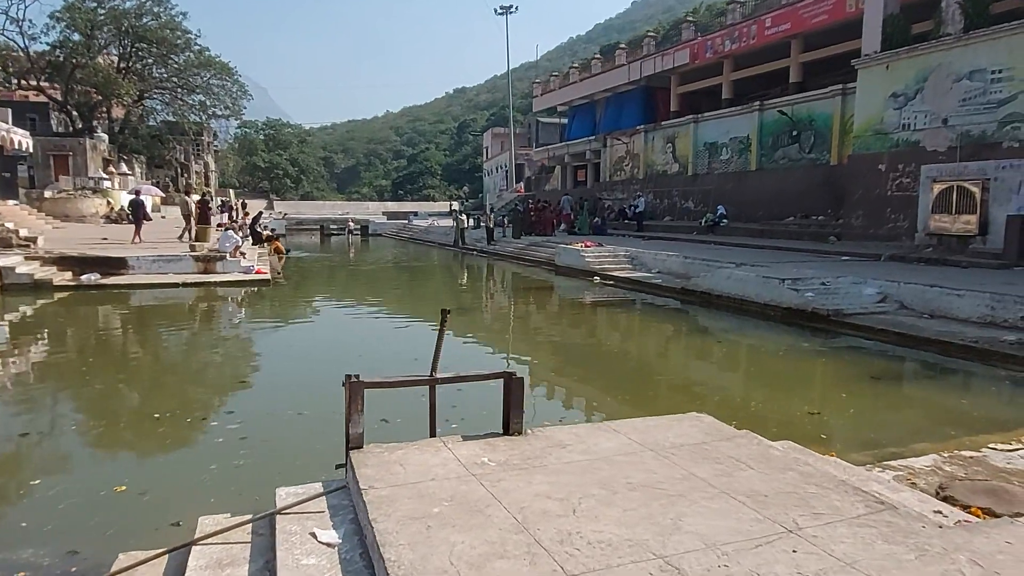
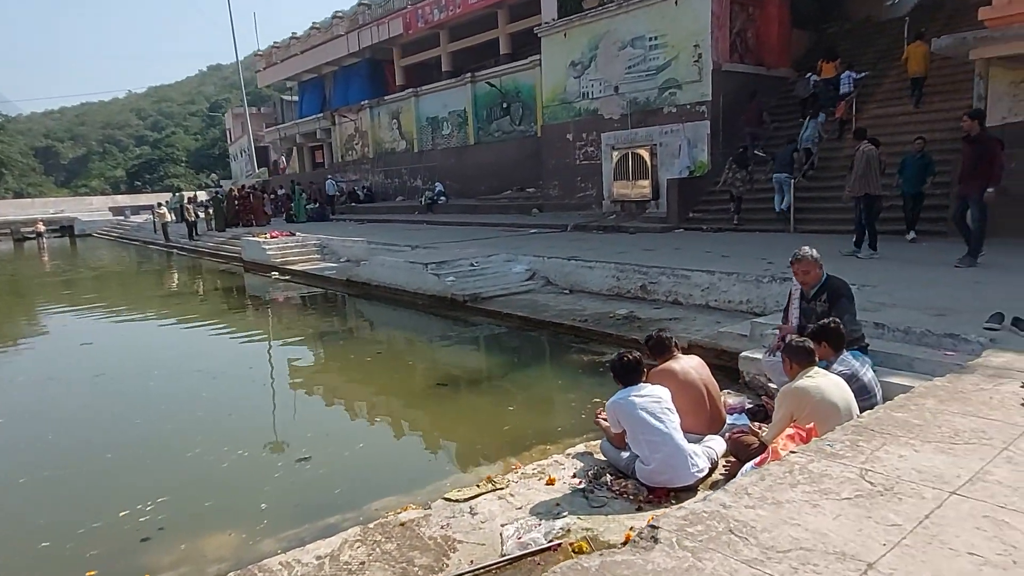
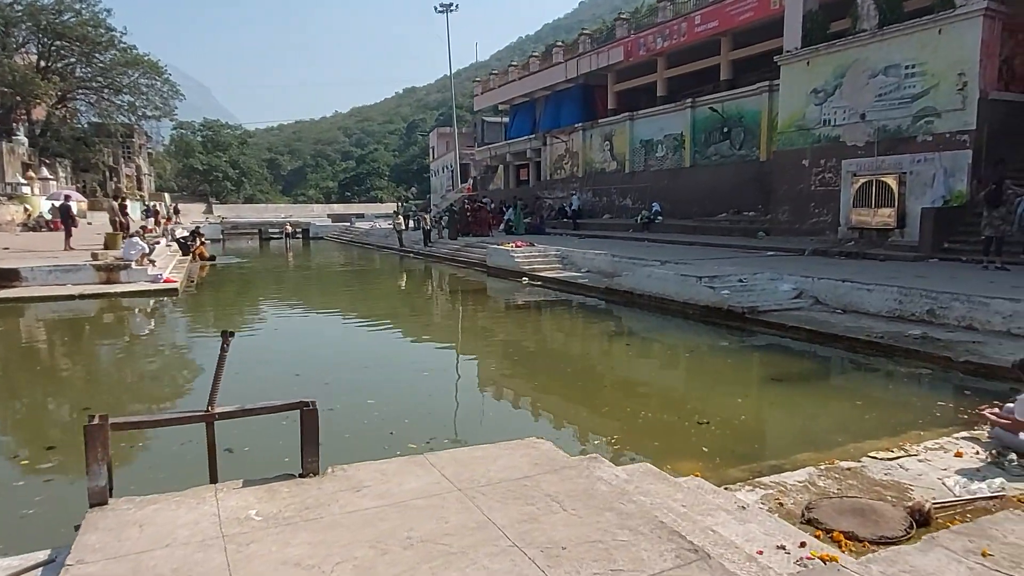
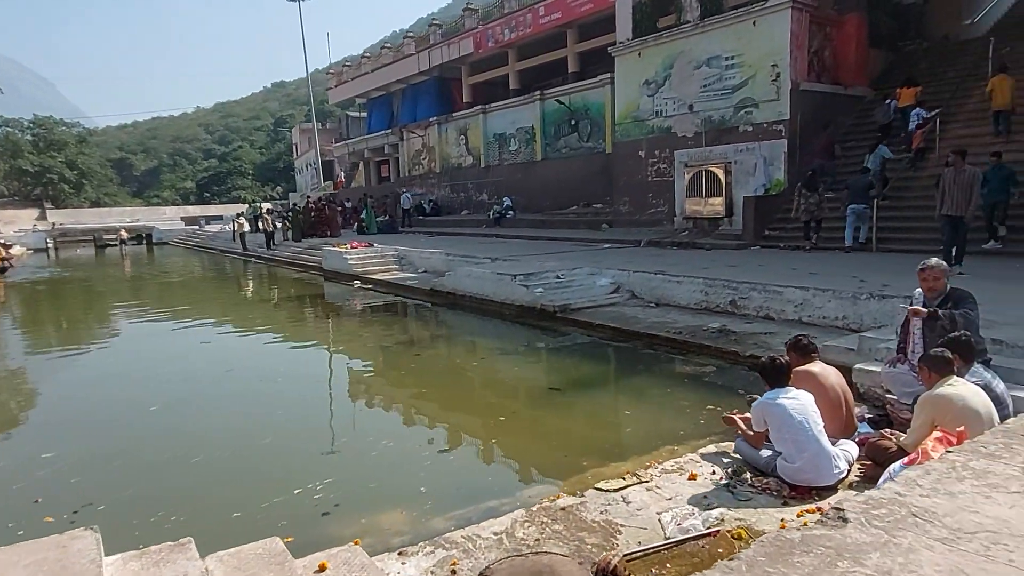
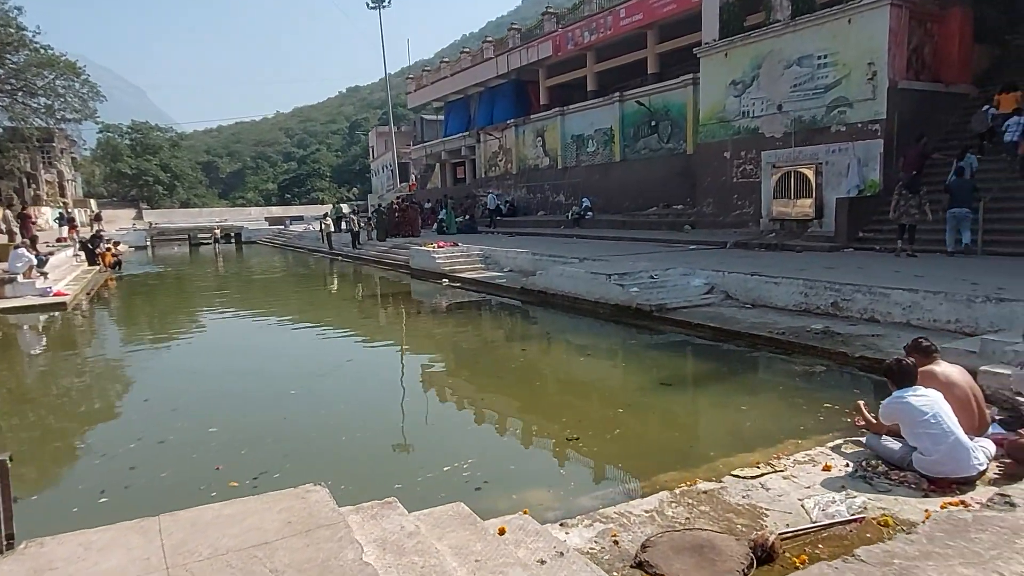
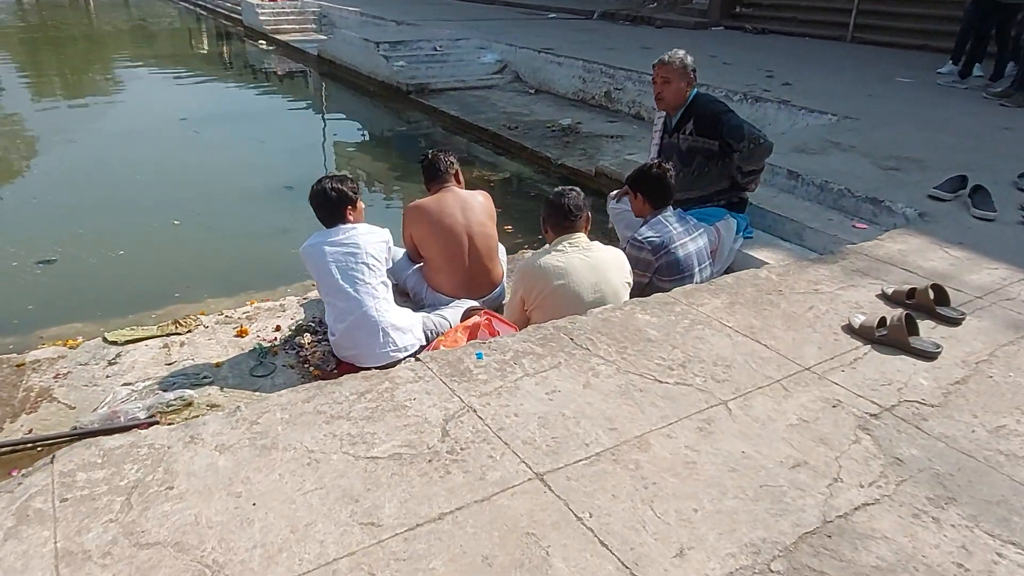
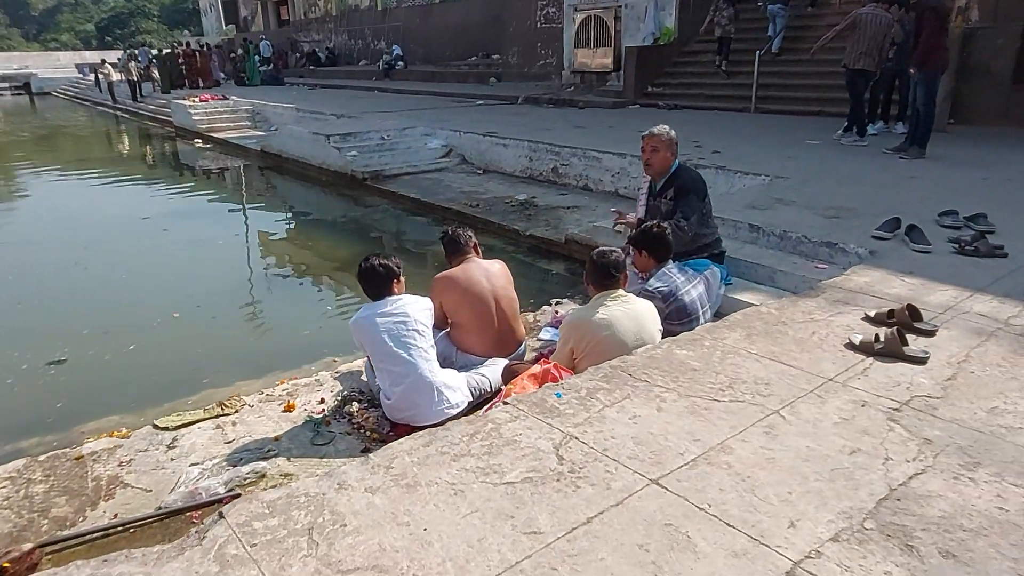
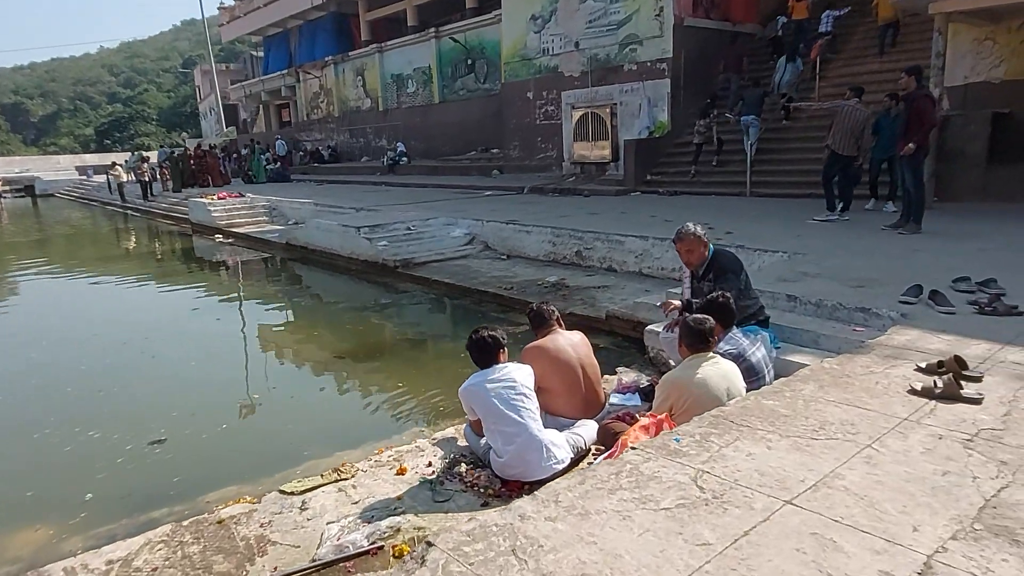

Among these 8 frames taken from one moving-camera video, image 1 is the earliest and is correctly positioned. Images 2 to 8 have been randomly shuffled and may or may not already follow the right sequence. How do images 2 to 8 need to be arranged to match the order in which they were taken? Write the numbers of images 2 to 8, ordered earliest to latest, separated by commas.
3, 5, 4, 2, 8, 7, 6
